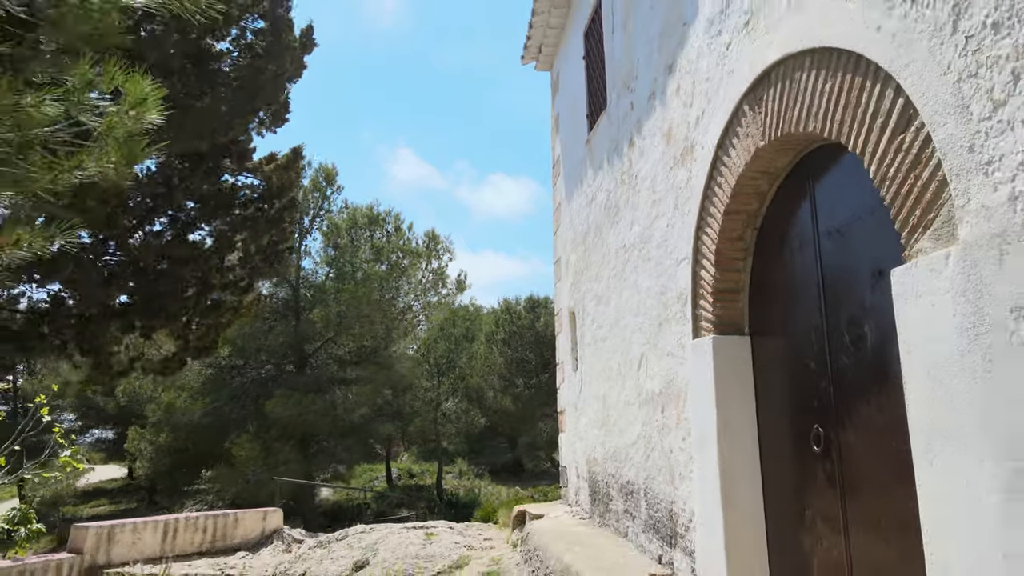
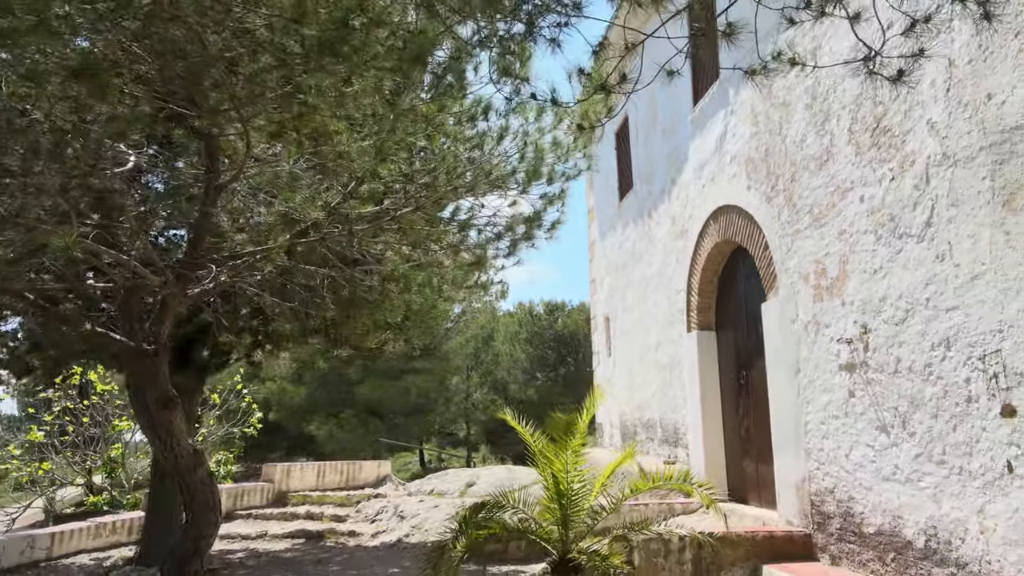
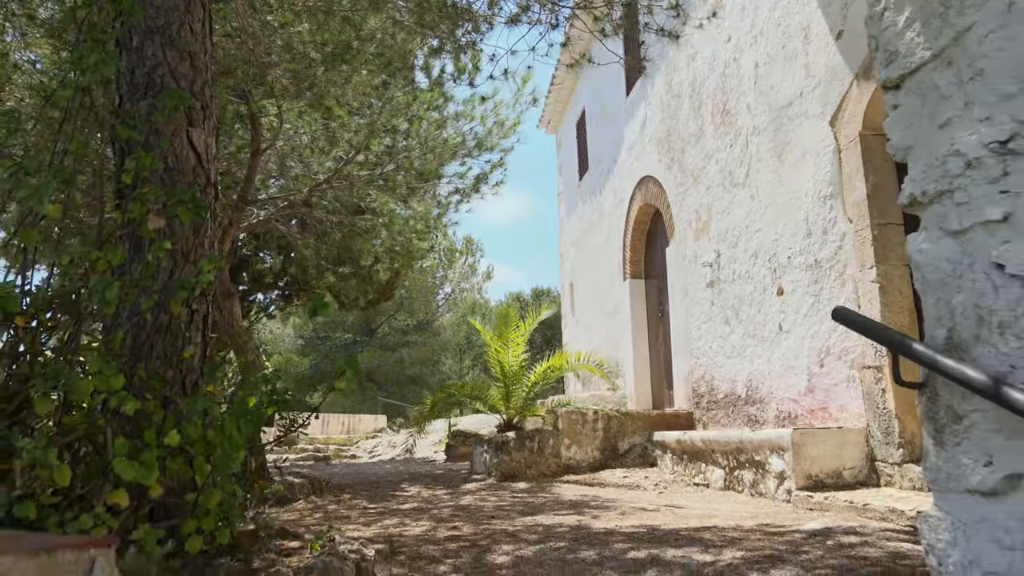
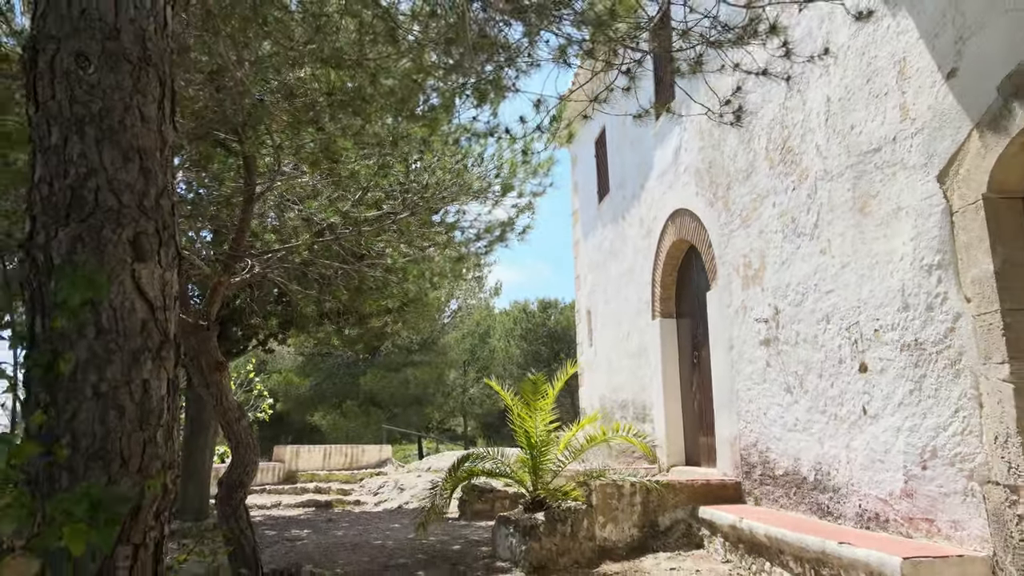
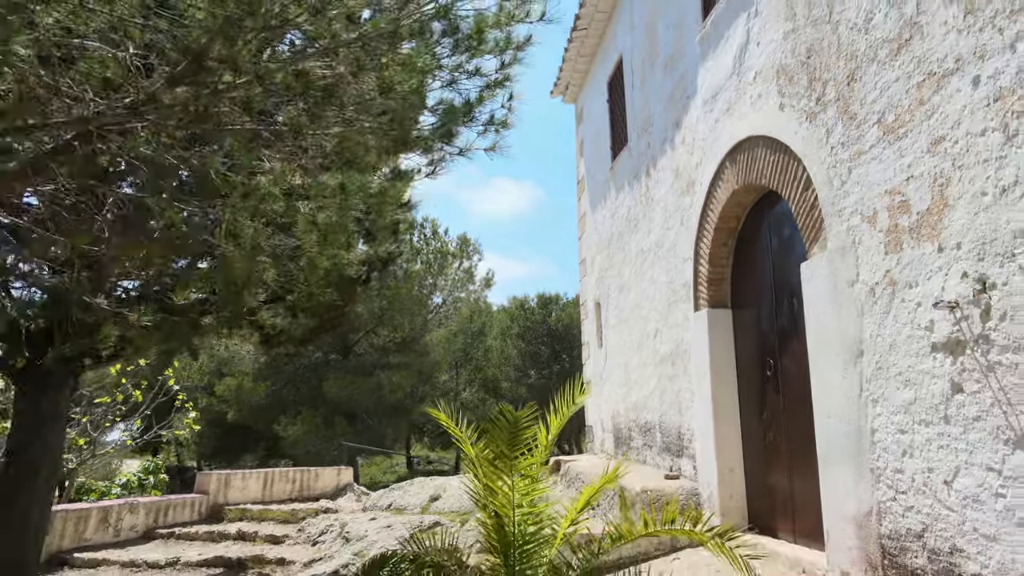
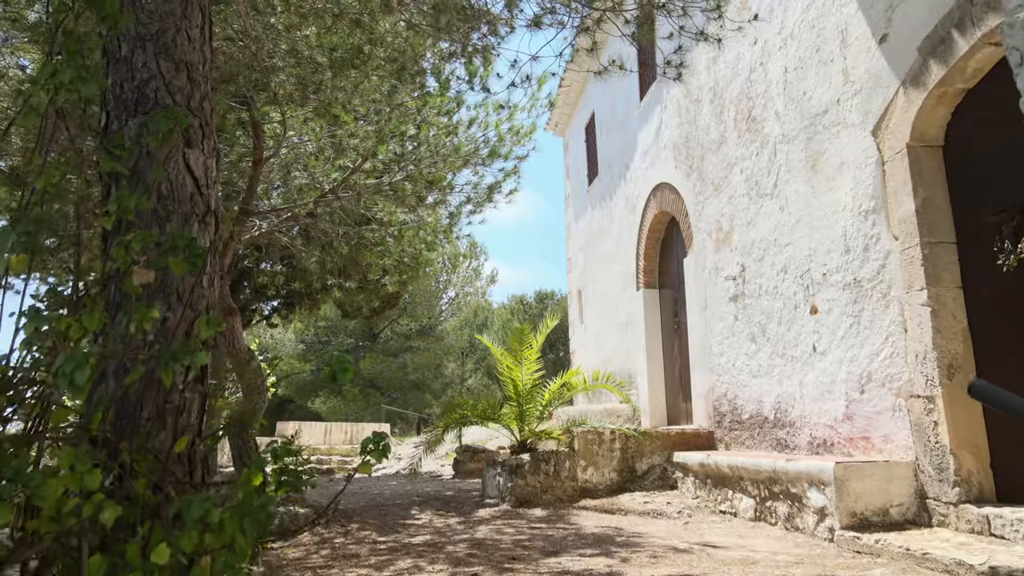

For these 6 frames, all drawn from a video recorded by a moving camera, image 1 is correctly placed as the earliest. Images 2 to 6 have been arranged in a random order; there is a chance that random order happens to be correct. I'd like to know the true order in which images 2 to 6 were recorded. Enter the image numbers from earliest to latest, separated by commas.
5, 2, 4, 6, 3
